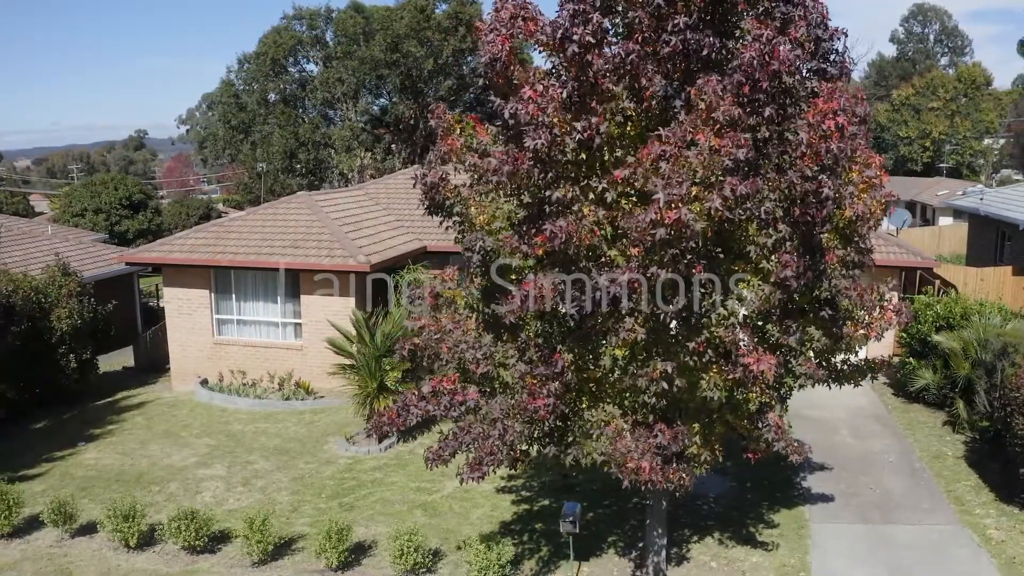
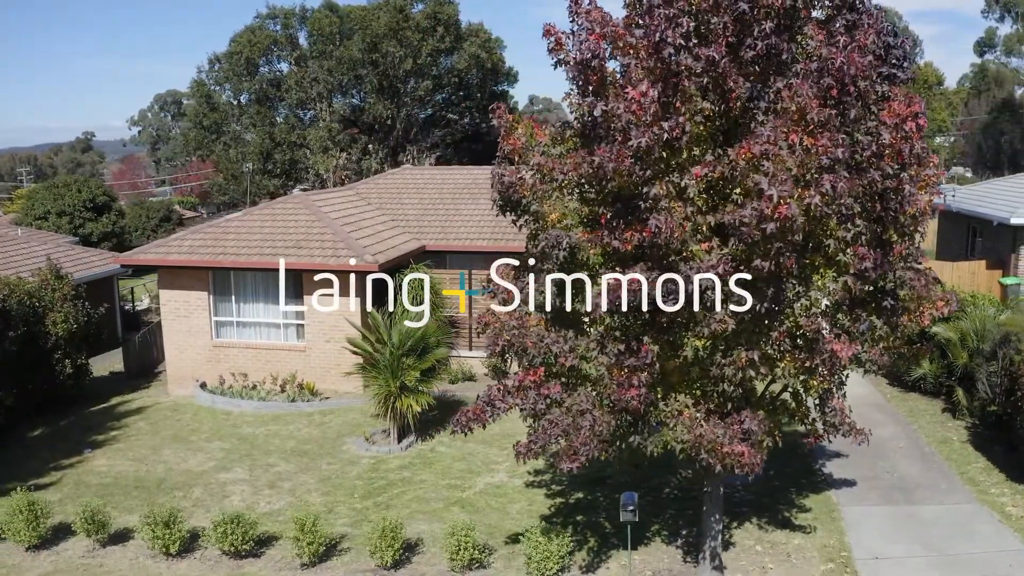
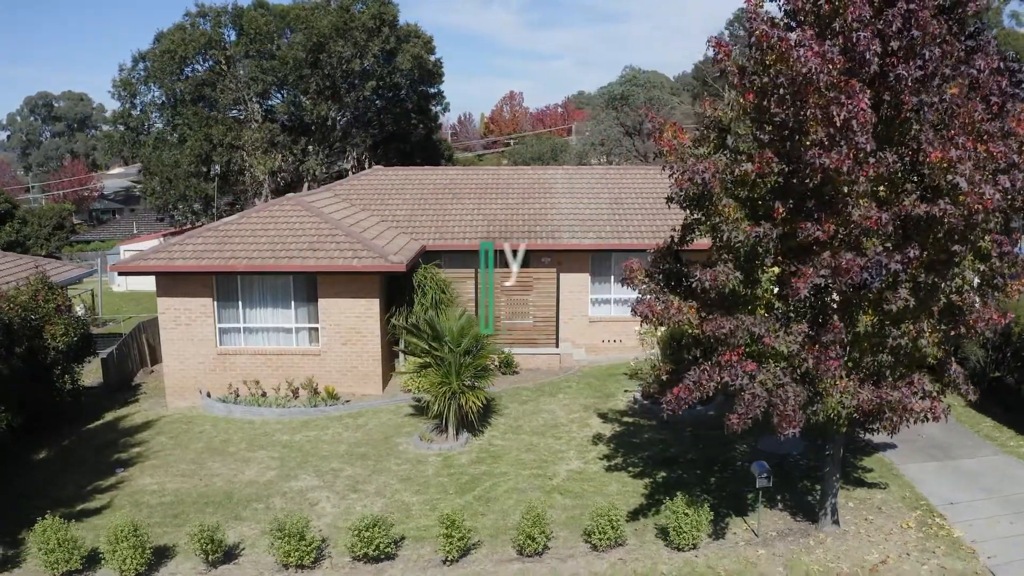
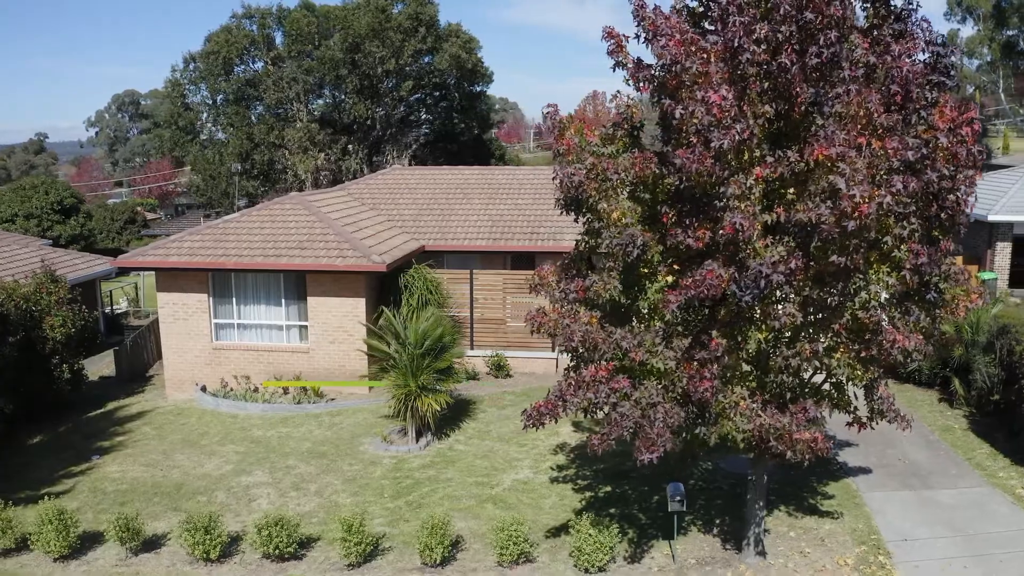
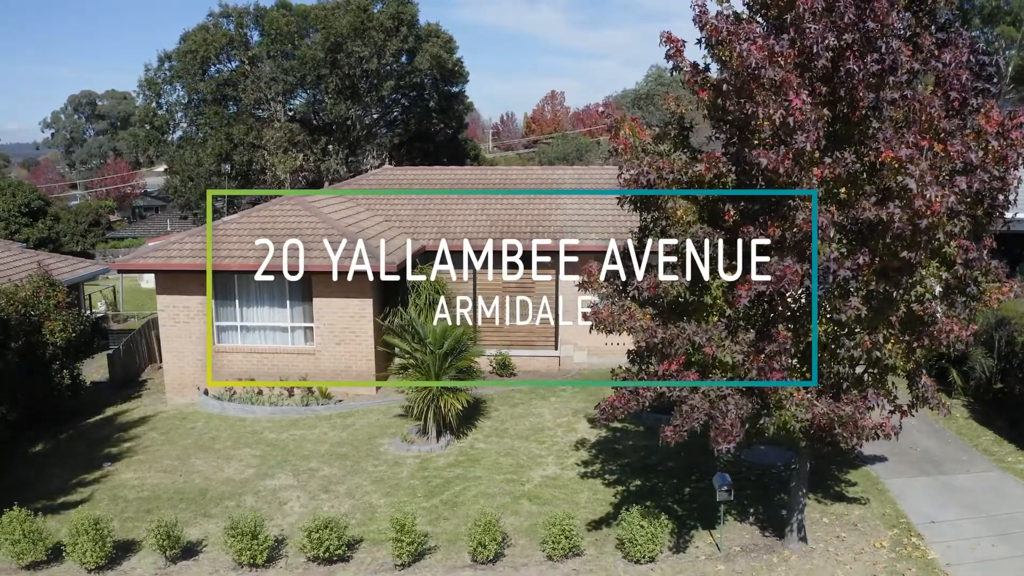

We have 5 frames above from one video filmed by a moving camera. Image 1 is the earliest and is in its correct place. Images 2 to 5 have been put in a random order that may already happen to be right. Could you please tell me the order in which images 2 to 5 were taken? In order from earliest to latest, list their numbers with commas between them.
2, 4, 5, 3
